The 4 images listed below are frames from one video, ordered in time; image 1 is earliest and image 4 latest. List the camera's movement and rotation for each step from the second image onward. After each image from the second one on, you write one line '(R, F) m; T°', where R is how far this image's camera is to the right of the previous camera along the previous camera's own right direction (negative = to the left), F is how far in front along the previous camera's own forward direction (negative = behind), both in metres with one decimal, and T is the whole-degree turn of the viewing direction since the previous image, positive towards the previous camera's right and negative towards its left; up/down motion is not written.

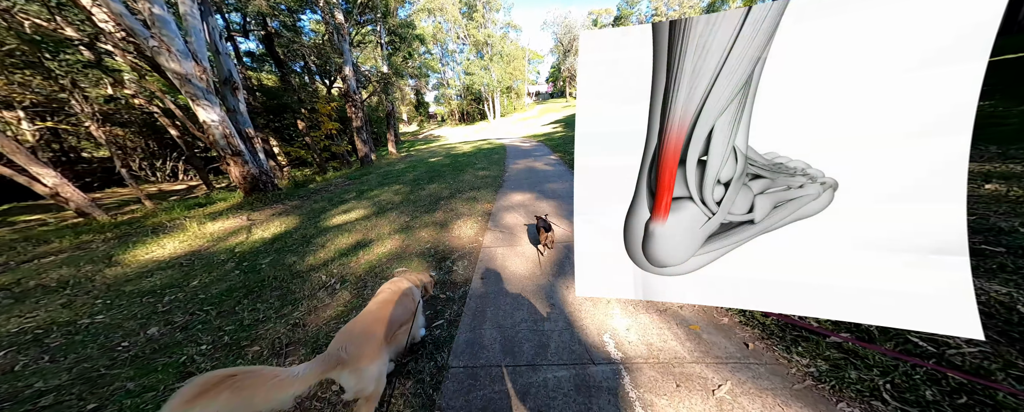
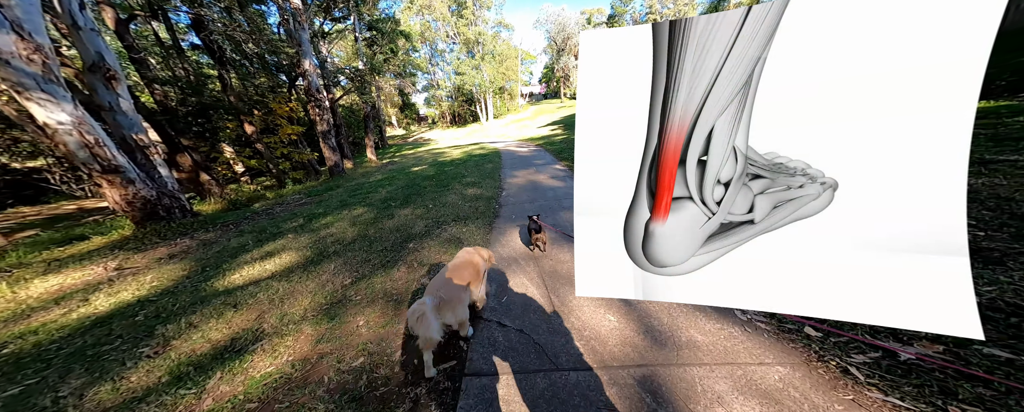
(-0.1, +1.2) m; +1°
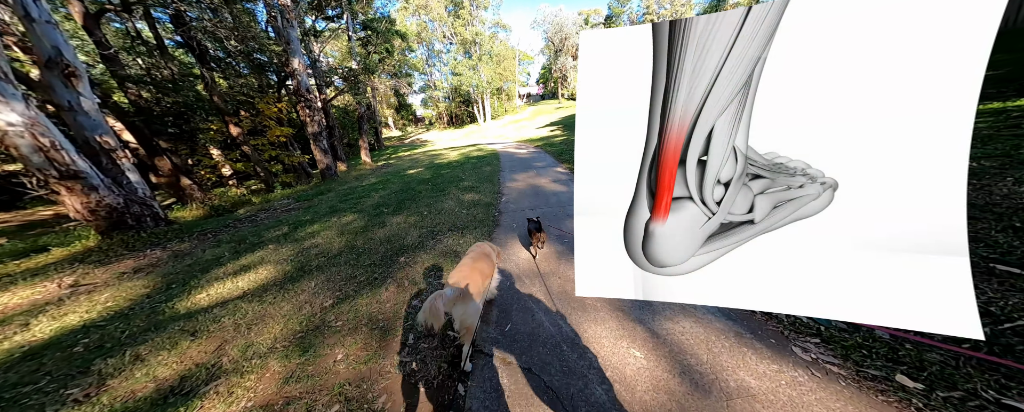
(0.0, +0.2) m; 0°
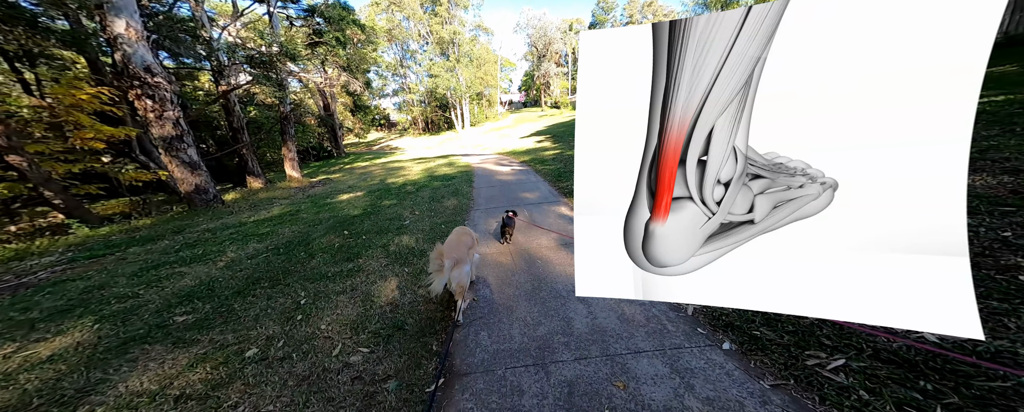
(+0.1, +1.9) m; +3°
